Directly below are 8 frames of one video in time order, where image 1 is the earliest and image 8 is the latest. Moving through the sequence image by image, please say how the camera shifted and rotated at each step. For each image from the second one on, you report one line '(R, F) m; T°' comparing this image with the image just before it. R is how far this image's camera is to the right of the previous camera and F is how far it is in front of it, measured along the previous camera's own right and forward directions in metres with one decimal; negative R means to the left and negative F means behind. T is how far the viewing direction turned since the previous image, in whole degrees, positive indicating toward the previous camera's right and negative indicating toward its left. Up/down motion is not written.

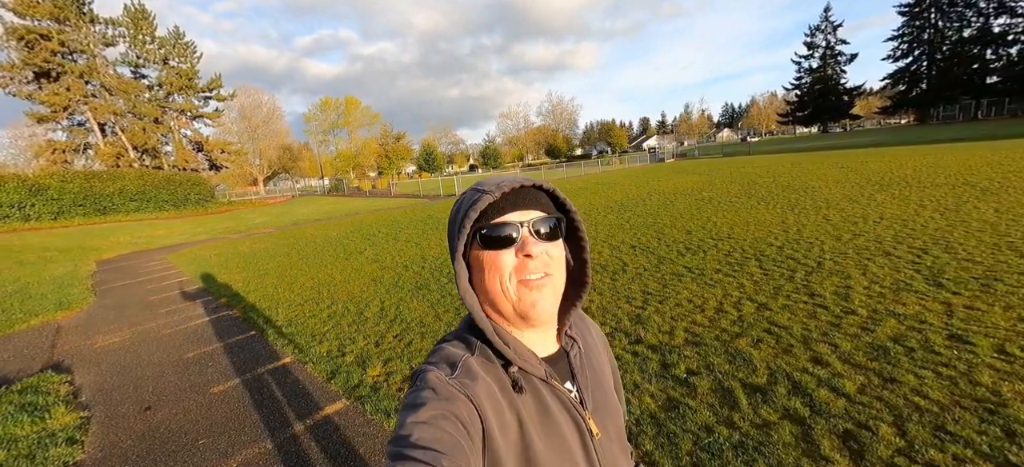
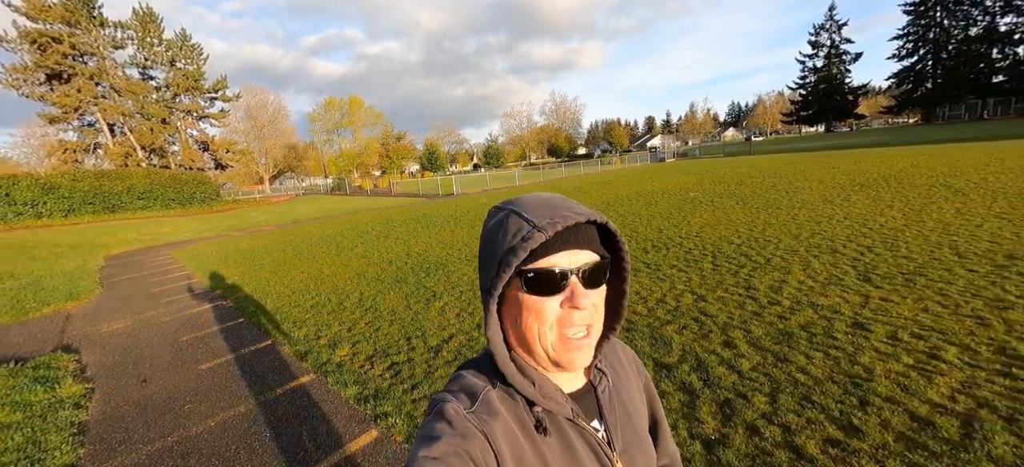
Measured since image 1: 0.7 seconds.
(+0.5, -0.5) m; -1°
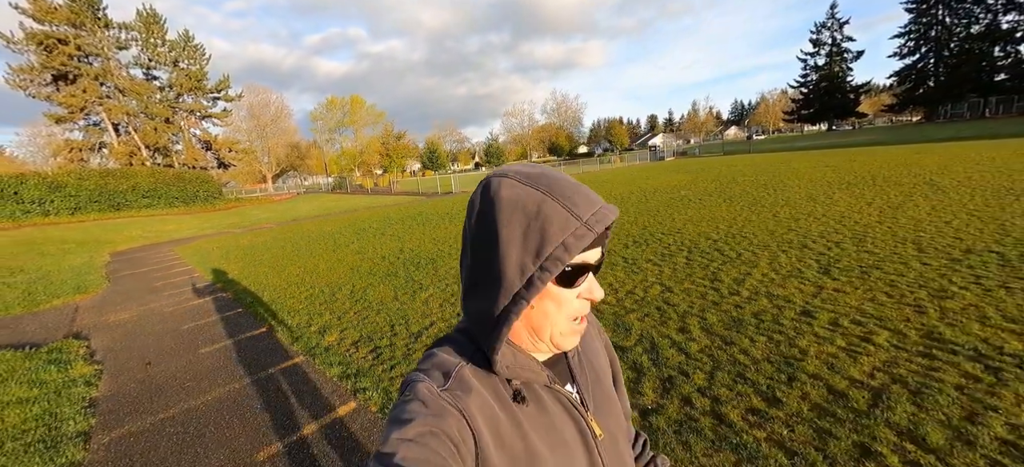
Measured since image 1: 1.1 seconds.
(+0.3, -0.3) m; 0°
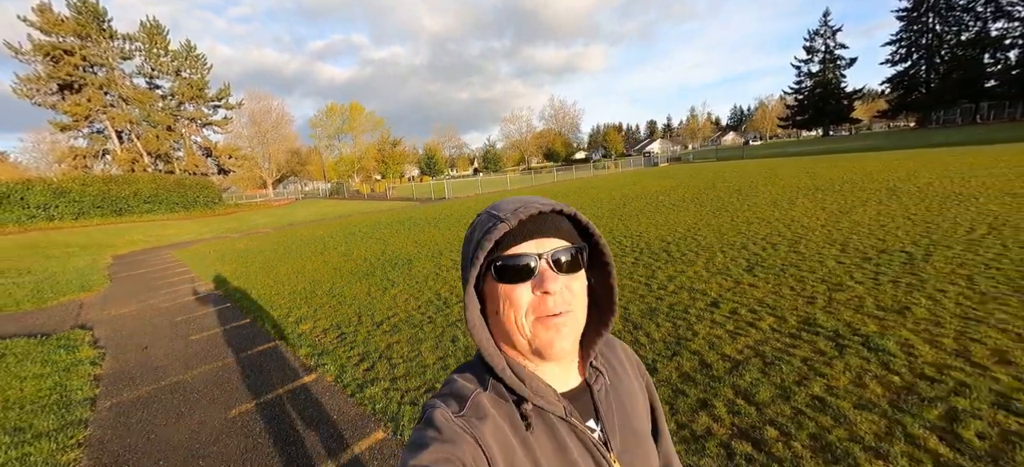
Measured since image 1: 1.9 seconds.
(+0.7, -0.7) m; 0°
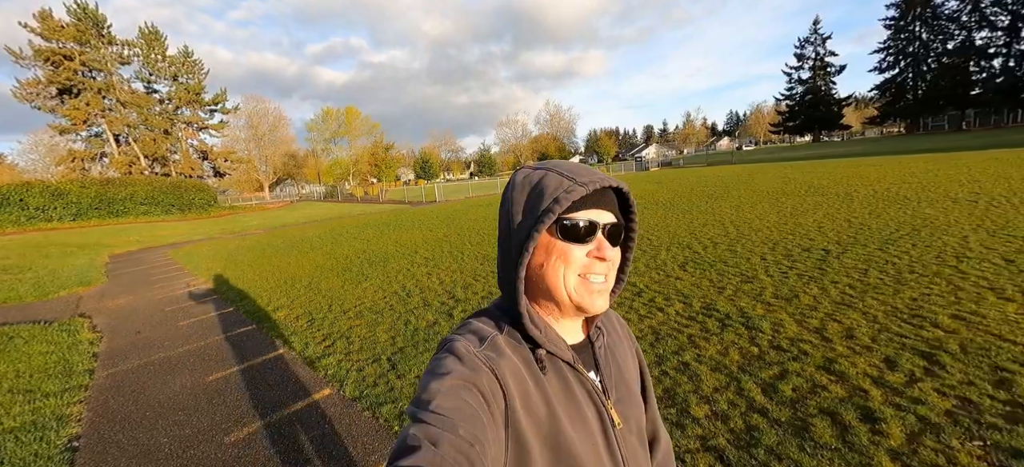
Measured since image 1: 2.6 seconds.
(+0.7, -0.7) m; 0°
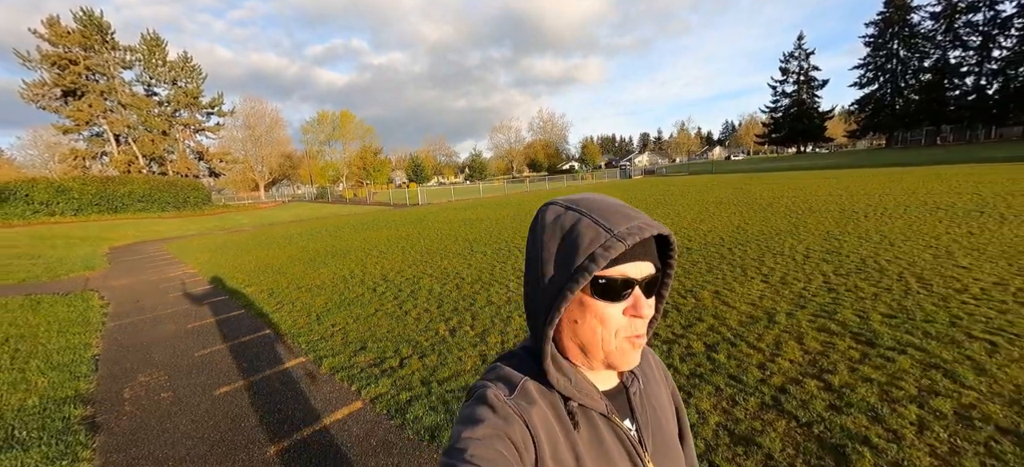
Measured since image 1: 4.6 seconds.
(+1.6, -1.8) m; 0°
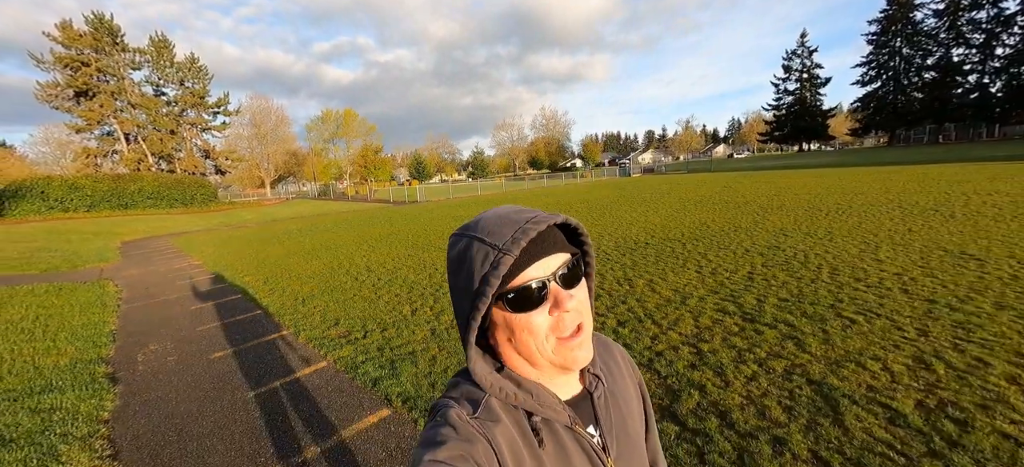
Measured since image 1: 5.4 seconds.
(+0.8, -0.9) m; -1°
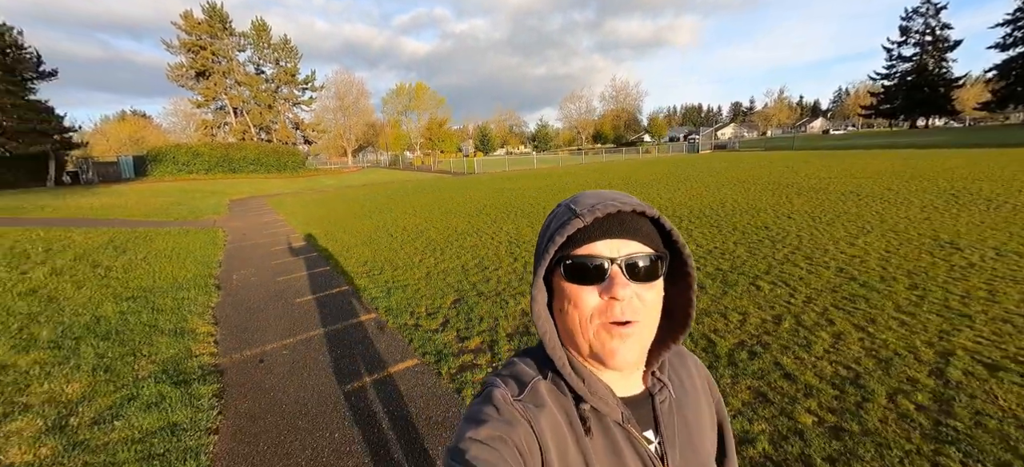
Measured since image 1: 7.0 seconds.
(+1.6, -1.4) m; -9°
